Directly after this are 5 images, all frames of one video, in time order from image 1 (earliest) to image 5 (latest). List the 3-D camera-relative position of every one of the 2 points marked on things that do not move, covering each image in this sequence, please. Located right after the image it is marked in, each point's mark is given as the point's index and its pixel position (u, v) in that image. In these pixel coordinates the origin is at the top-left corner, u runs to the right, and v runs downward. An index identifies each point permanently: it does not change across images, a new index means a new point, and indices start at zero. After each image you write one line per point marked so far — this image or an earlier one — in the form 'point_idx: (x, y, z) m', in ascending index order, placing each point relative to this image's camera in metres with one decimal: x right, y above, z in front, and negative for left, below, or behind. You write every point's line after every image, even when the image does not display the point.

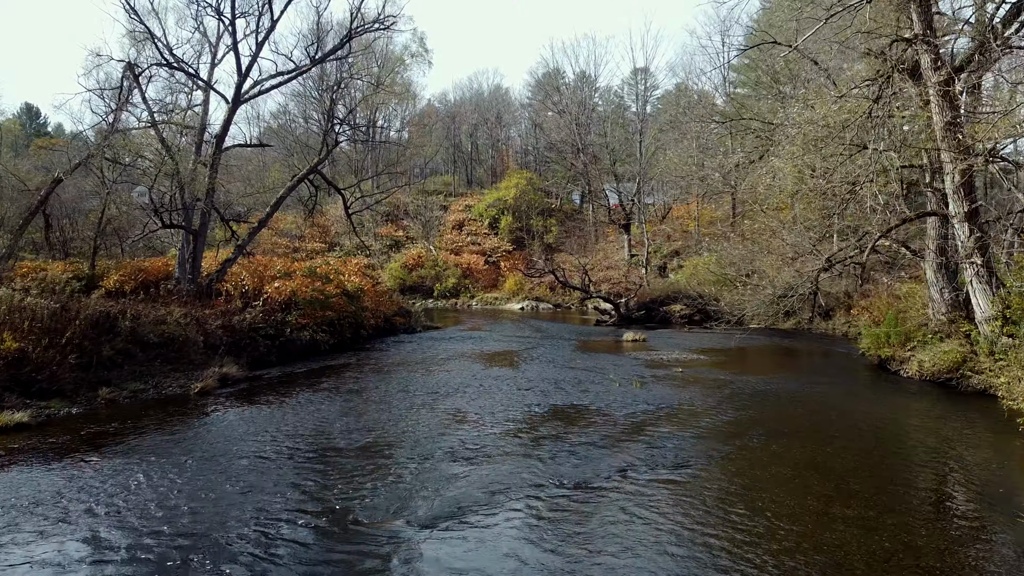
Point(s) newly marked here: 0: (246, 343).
0: (-2.9, -0.6, +10.6) m
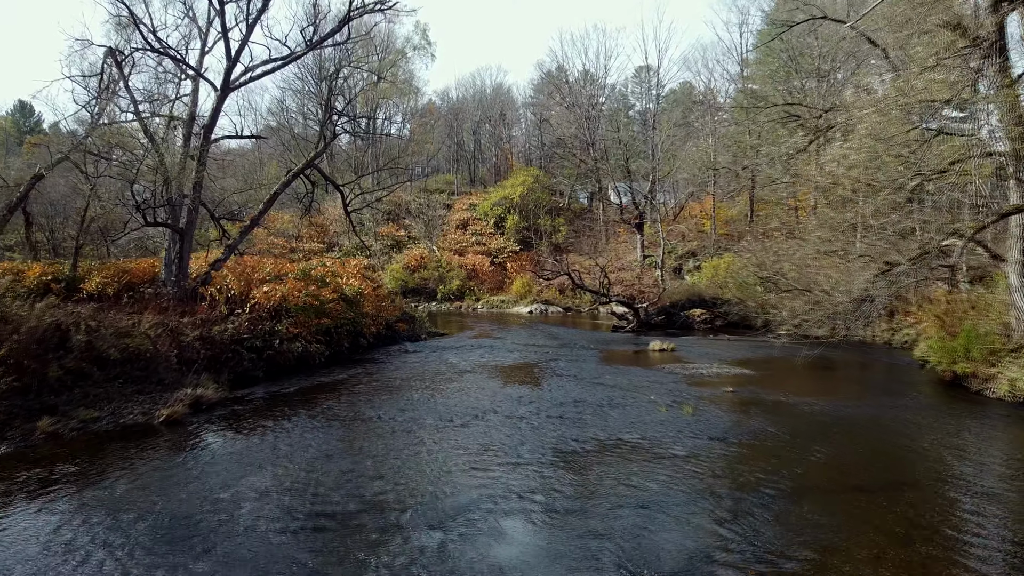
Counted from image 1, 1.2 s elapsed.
0: (-2.7, -0.6, +9.2) m
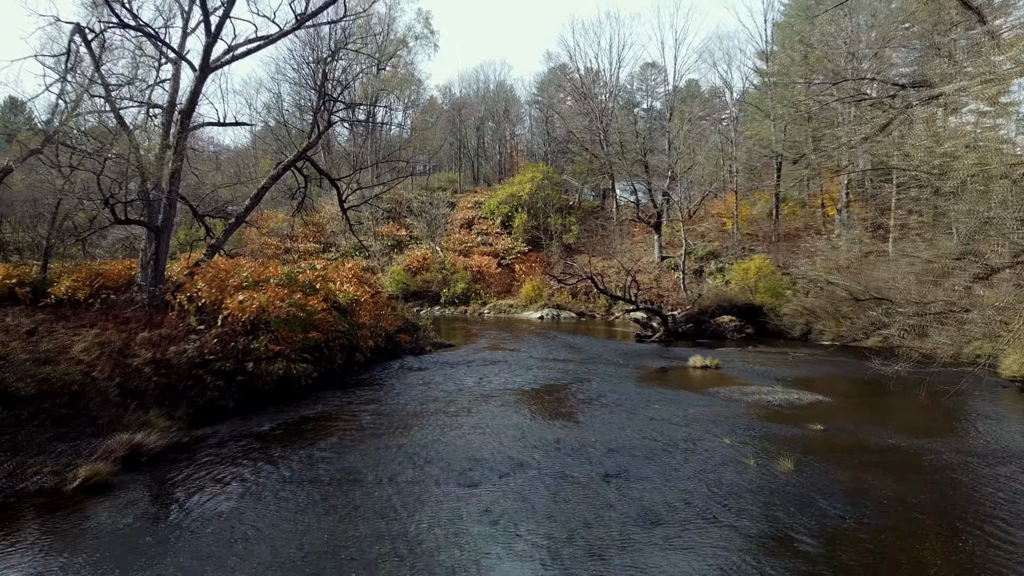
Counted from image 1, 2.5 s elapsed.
0: (-2.4, -0.7, +7.4) m
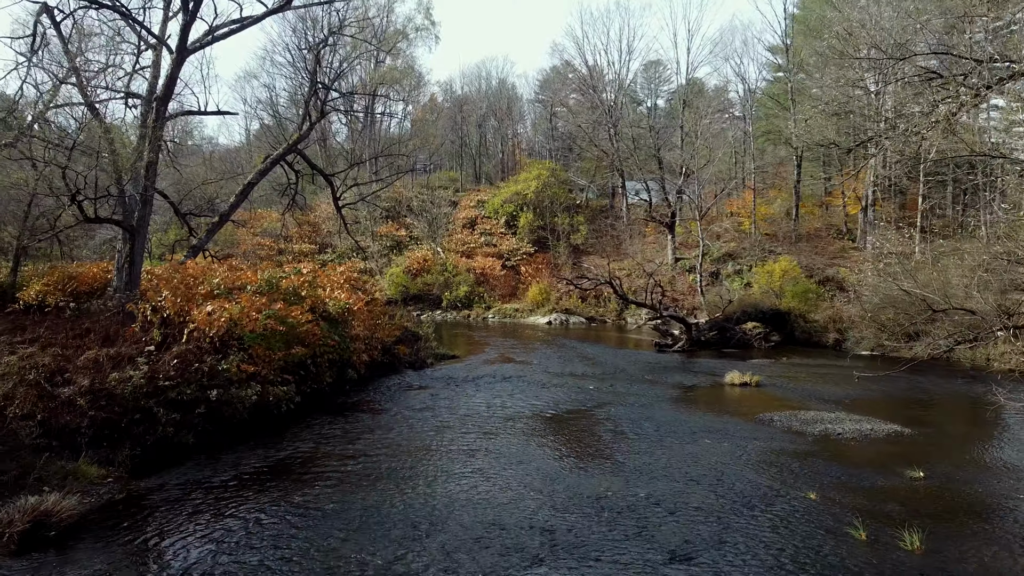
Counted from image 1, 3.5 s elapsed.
0: (-2.3, -0.8, +6.0) m
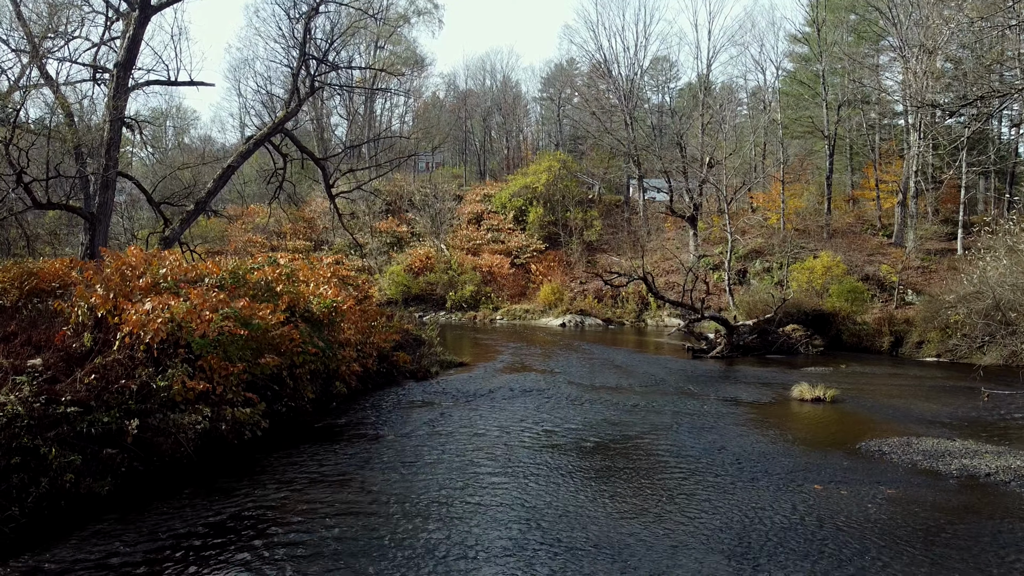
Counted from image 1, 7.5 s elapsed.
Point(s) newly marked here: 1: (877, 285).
0: (-2.1, -0.7, +4.2) m
1: (+6.9, 0.0, +18.5) m
